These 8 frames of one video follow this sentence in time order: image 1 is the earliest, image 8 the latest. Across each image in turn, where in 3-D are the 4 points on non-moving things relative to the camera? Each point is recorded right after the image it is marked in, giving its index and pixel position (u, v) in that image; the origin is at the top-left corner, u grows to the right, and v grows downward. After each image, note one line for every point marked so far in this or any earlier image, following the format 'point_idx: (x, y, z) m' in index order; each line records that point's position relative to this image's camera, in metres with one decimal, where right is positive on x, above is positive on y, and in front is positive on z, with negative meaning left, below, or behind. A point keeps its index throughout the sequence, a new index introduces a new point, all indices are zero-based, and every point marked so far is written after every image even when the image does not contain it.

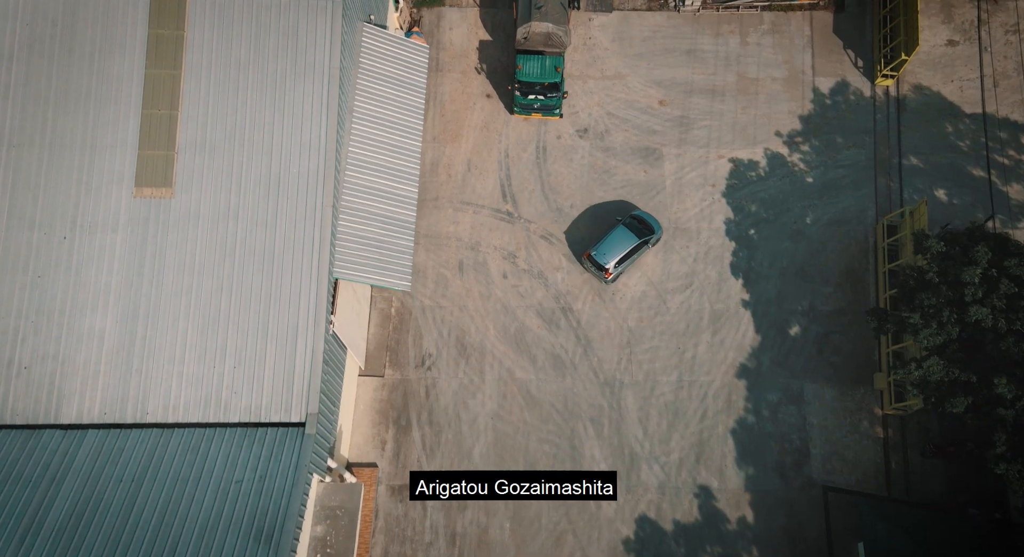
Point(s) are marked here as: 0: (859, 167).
0: (+9.2, +2.9, +18.0) m
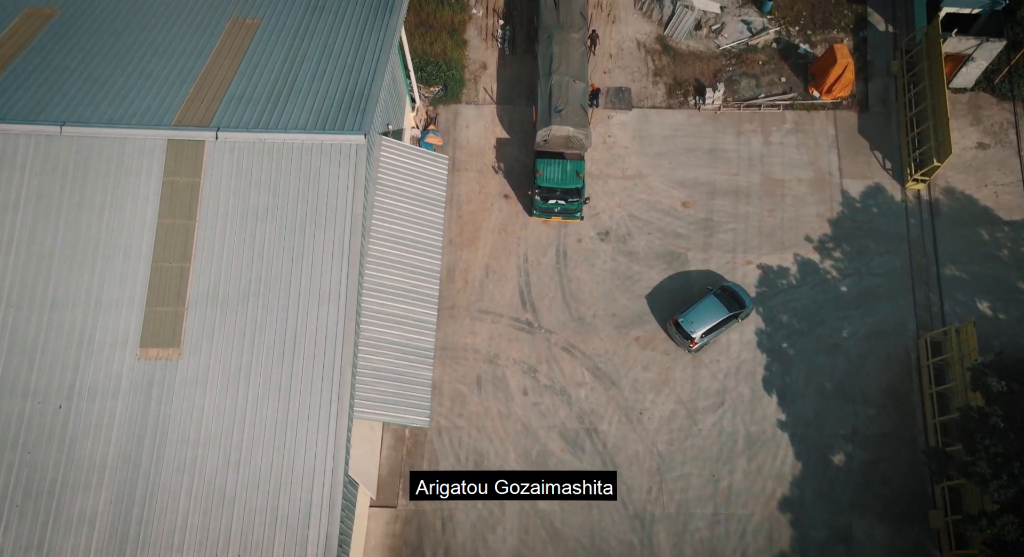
0: (+9.7, +0.1, +17.2) m
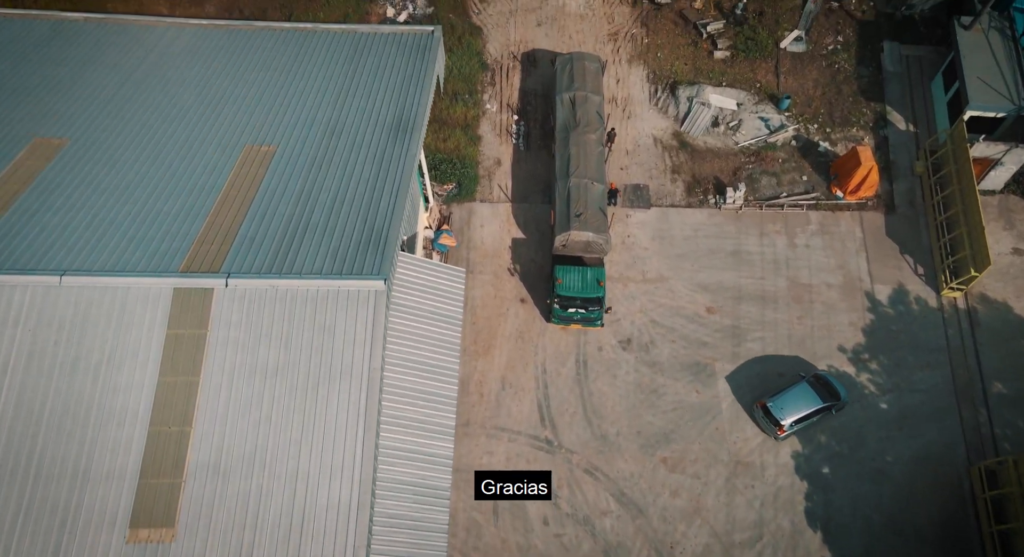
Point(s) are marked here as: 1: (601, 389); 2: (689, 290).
0: (+10.1, -2.7, +16.2) m
1: (+2.2, -2.8, +16.9) m
2: (+4.8, -0.3, +18.5) m
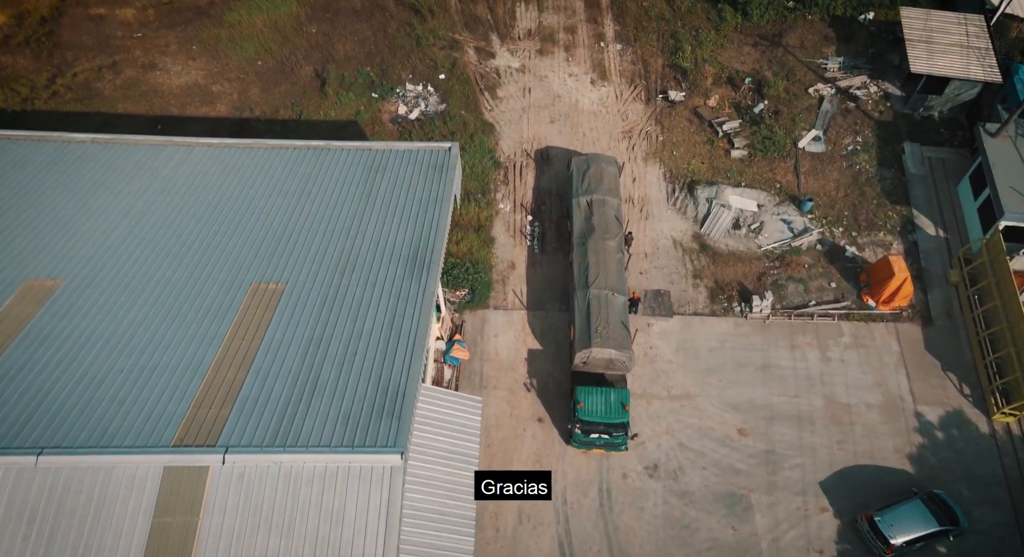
0: (+10.6, -5.5, +14.8) m
1: (+2.6, -5.6, +15.5) m
2: (+5.3, -3.3, +17.4) m
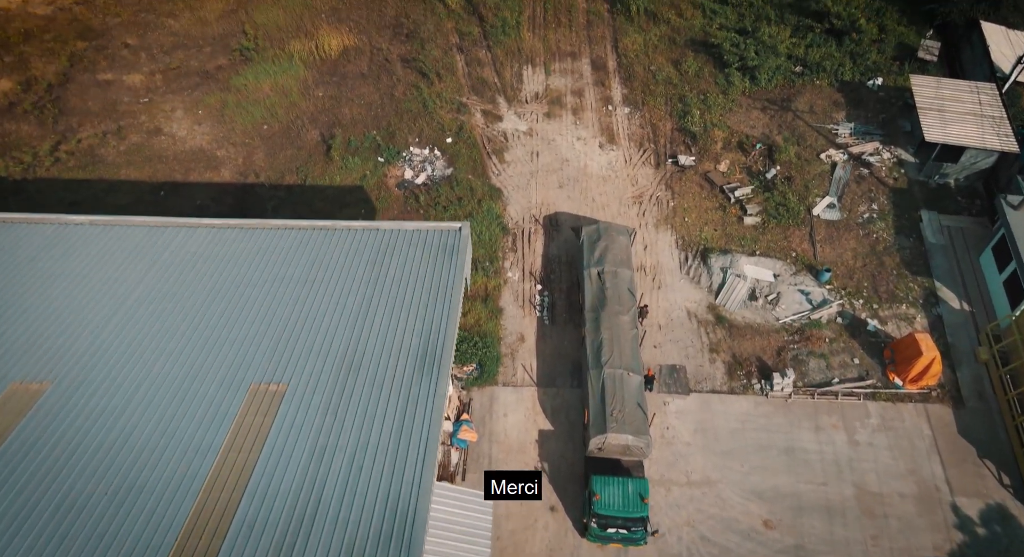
0: (+10.8, -7.3, +13.7) m
1: (+2.9, -7.4, +14.4) m
2: (+5.5, -5.3, +16.4) m
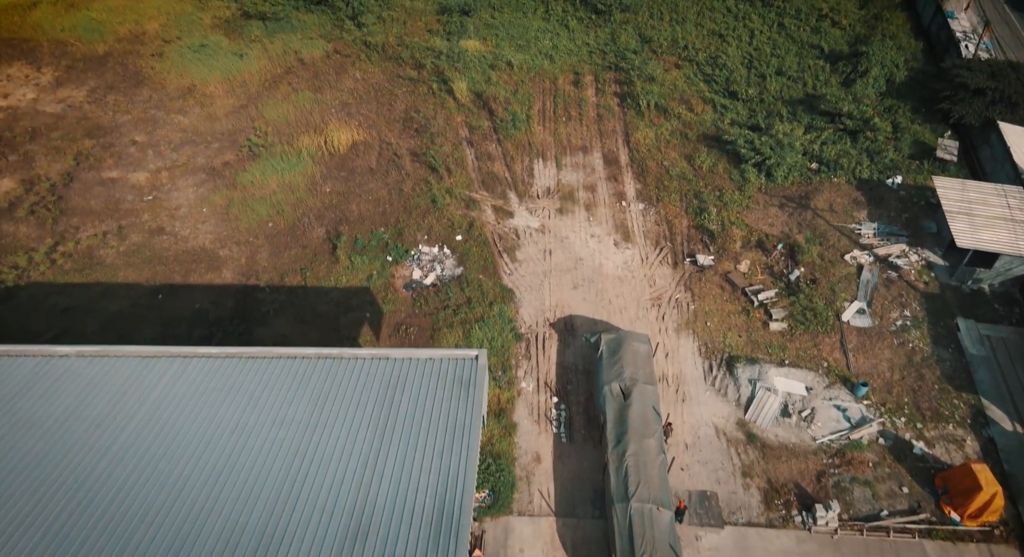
0: (+11.2, -9.8, +11.6) m
1: (+3.3, -10.0, +12.3) m
2: (+6.0, -8.1, +14.5) m
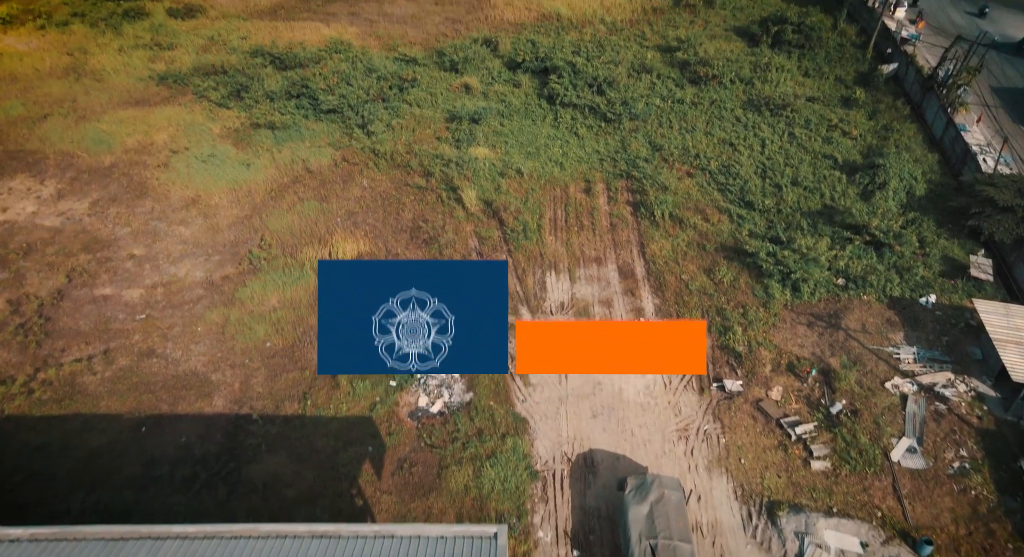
0: (+11.6, -12.3, +8.5) m
1: (+3.7, -12.6, +9.2) m
2: (+6.4, -11.0, +11.6) m
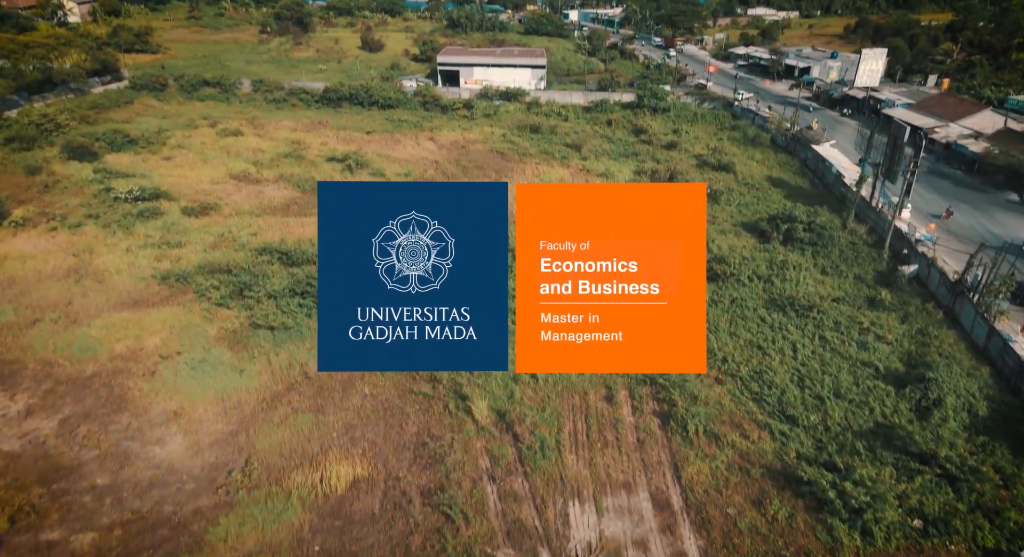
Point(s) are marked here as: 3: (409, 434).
0: (+12.2, -15.5, +1.9) m
1: (+4.3, -15.9, +2.5) m
2: (+7.0, -15.0, +5.3) m
3: (-3.8, -6.4, +25.5) m
